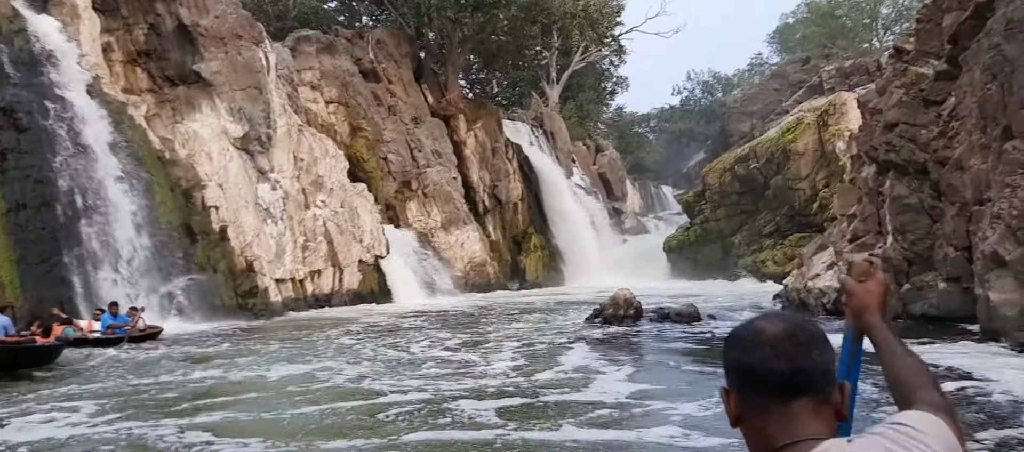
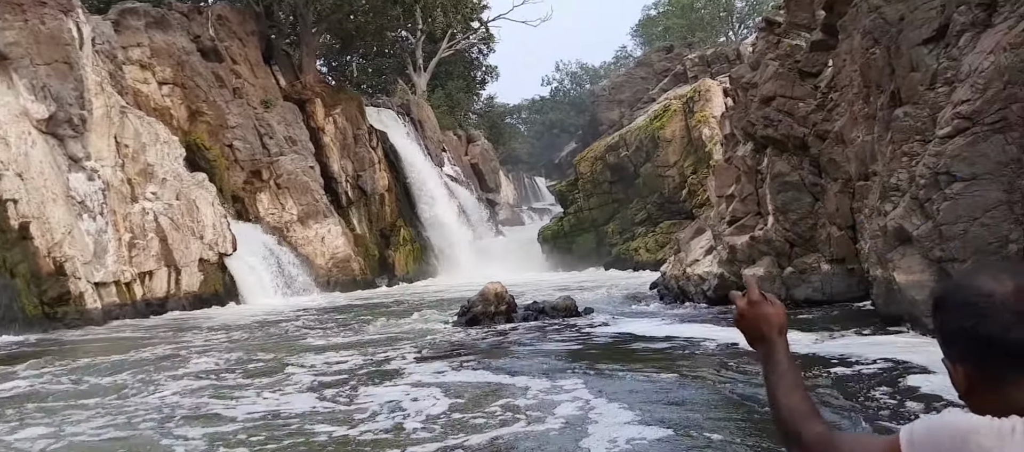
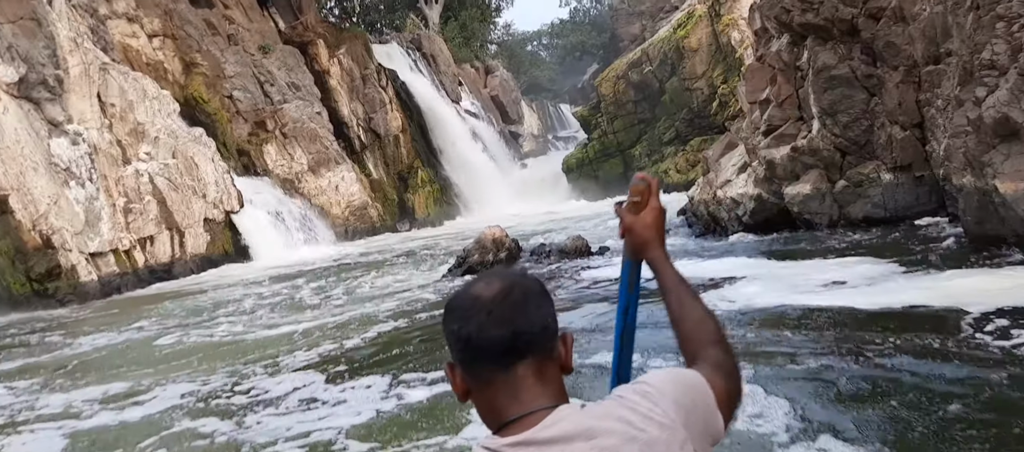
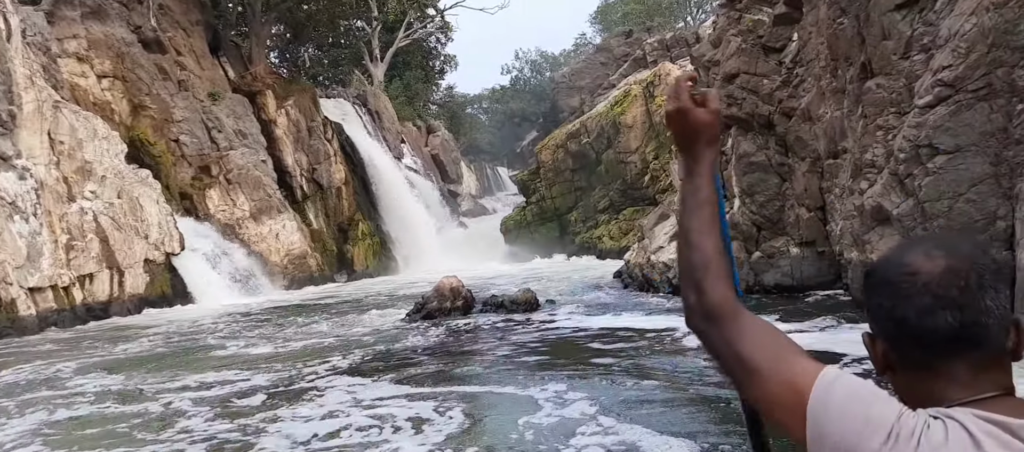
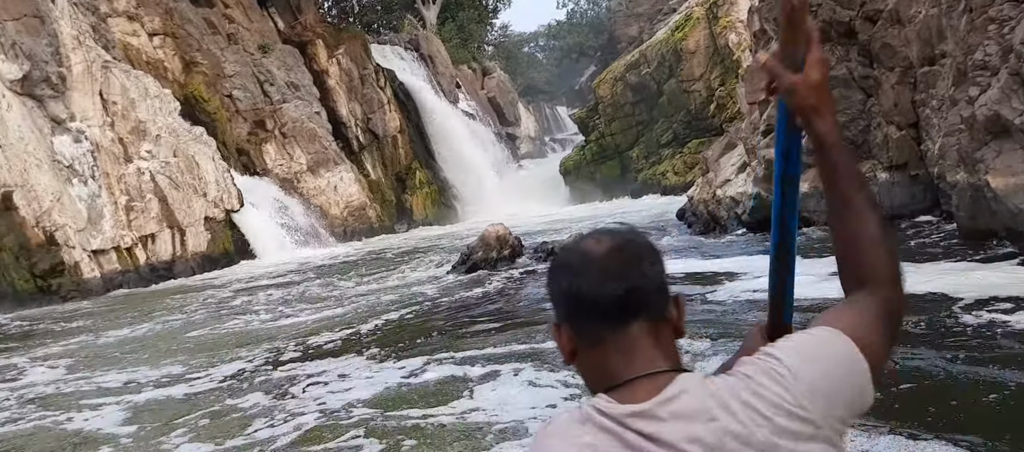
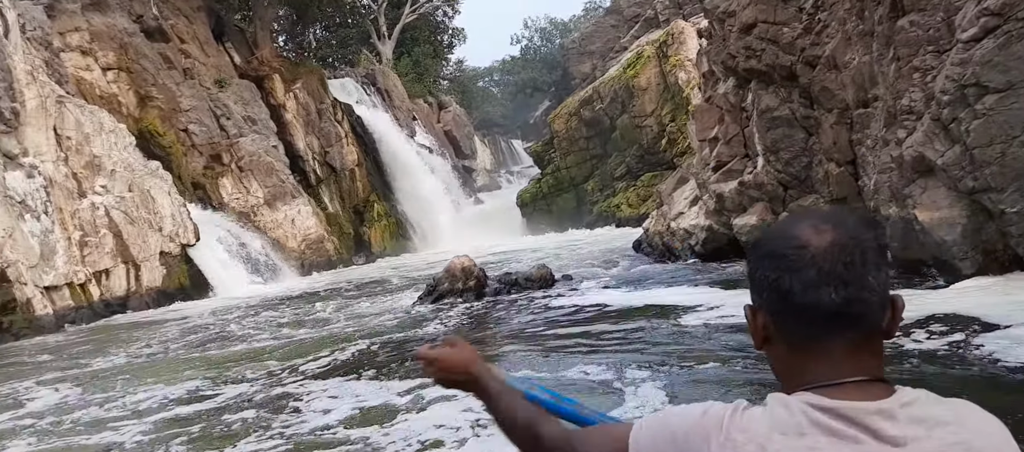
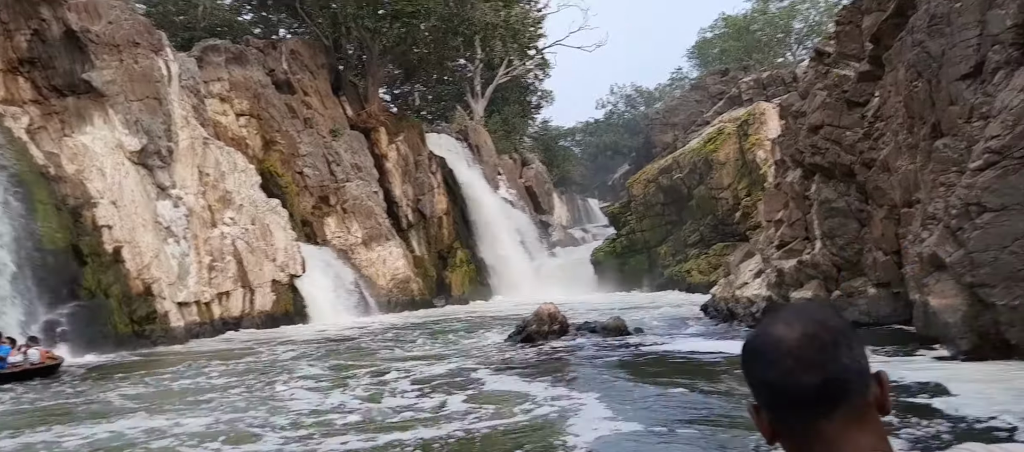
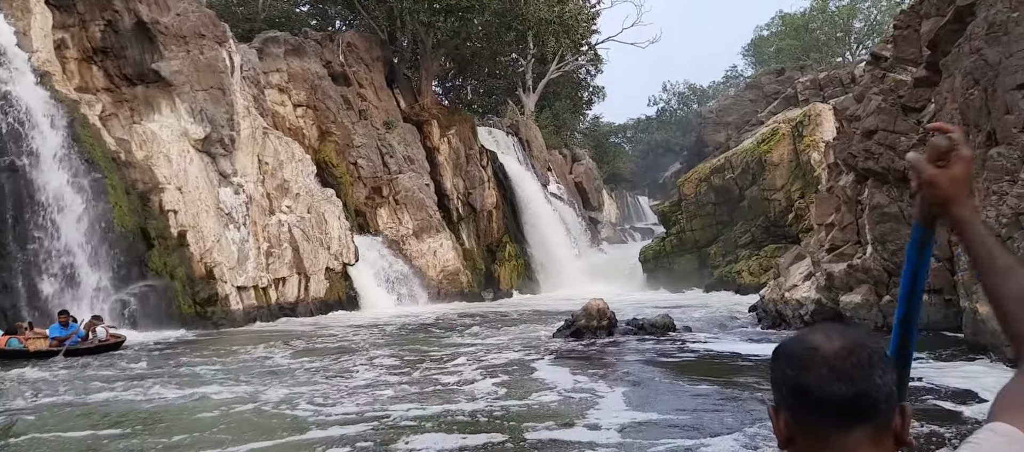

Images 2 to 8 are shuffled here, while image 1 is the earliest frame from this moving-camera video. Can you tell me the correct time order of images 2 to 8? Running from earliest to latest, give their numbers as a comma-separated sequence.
8, 7, 2, 4, 6, 5, 3
